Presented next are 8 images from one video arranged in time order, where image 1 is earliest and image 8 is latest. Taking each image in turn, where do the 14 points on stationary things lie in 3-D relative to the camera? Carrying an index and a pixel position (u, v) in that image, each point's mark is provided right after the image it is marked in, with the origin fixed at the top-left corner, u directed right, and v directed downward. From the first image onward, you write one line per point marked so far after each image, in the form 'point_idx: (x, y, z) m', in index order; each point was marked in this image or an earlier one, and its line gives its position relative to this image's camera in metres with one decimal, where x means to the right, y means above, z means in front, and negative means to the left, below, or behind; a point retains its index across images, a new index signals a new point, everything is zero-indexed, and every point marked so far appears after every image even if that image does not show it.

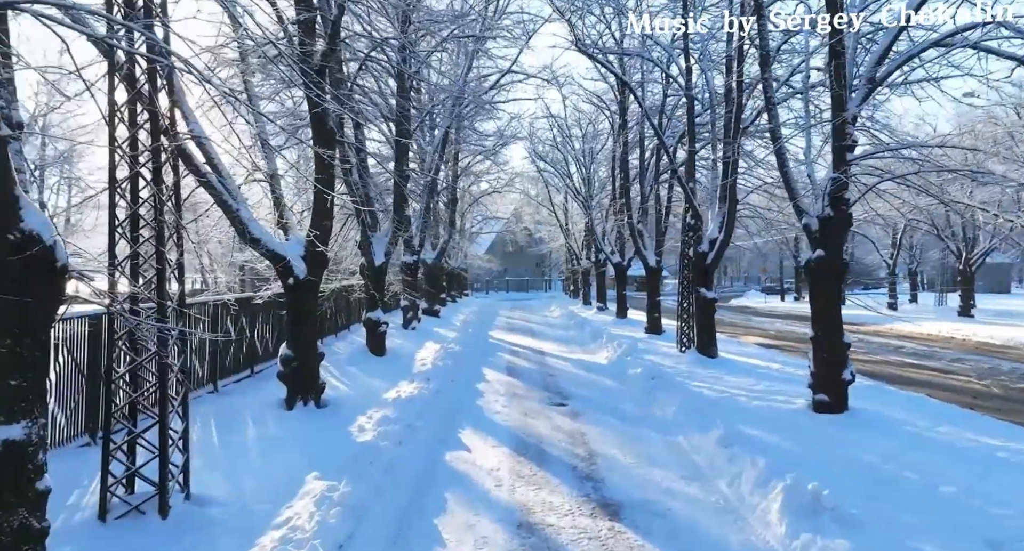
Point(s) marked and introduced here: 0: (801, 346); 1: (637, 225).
0: (+8.6, -2.1, +18.4) m
1: (+3.7, +1.5, +18.1) m
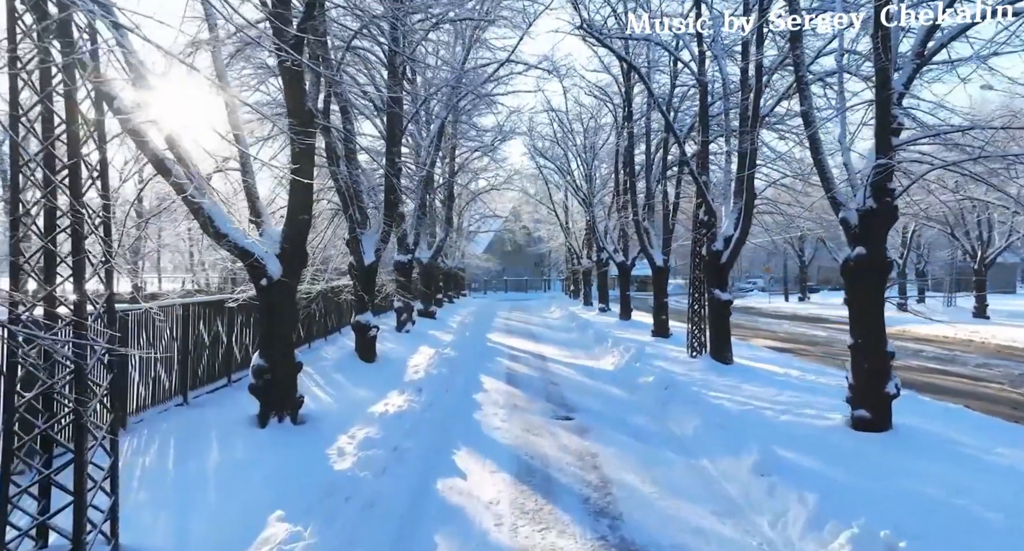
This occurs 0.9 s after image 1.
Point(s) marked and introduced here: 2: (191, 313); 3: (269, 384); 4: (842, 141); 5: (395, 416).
0: (+8.6, -2.1, +17.6) m
1: (+3.6, +1.5, +17.2) m
2: (-4.7, -0.5, +9.1) m
3: (-2.8, -1.2, +7.1) m
4: (+3.9, +1.6, +7.4) m
5: (-1.4, -1.7, +7.5) m
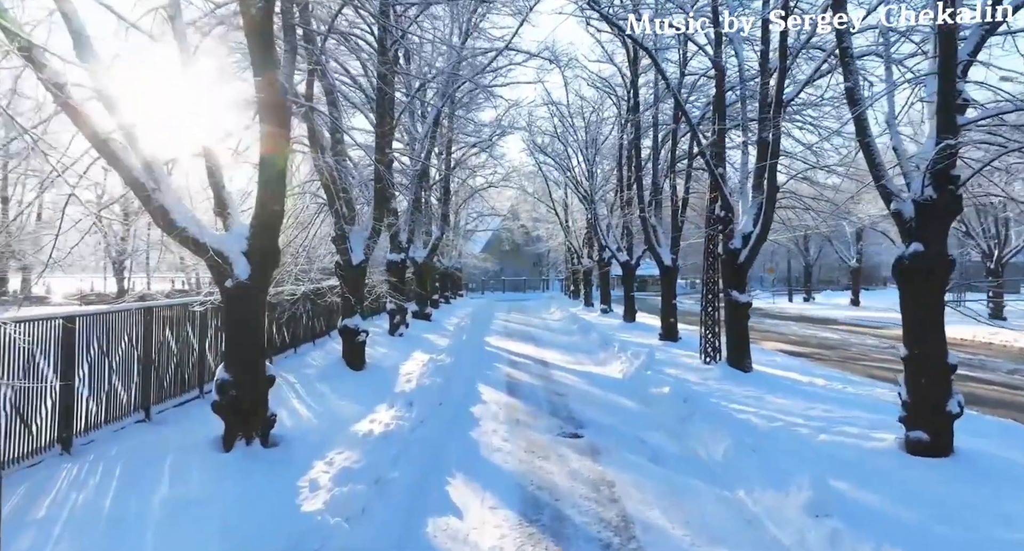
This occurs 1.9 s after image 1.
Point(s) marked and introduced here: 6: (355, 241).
0: (+8.6, -2.1, +16.7) m
1: (+3.6, +1.5, +16.3) m
2: (-4.7, -0.5, +8.1) m
3: (-2.7, -1.2, +6.1) m
4: (+4.0, +1.6, +6.5) m
5: (-1.4, -1.7, +6.6) m
6: (-2.9, +0.6, +11.3) m
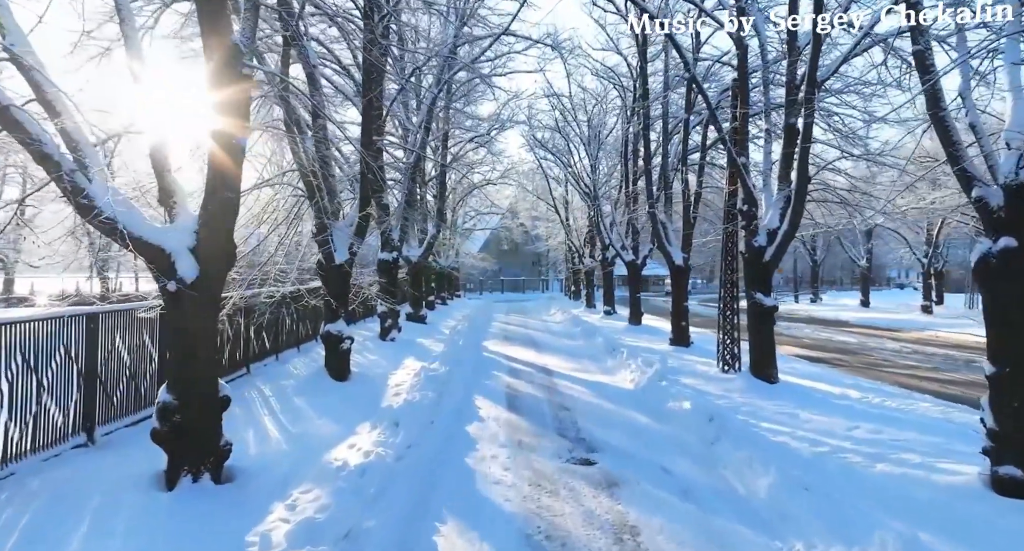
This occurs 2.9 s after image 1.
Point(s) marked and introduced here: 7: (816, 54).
0: (+8.6, -2.1, +15.6) m
1: (+3.6, +1.5, +15.2) m
2: (-4.7, -0.6, +7.1) m
3: (-2.7, -1.2, +5.1) m
4: (+4.0, +1.6, +5.4) m
5: (-1.4, -1.7, +5.5) m
6: (-2.8, +0.6, +10.2) m
7: (+4.4, +3.2, +9.0) m
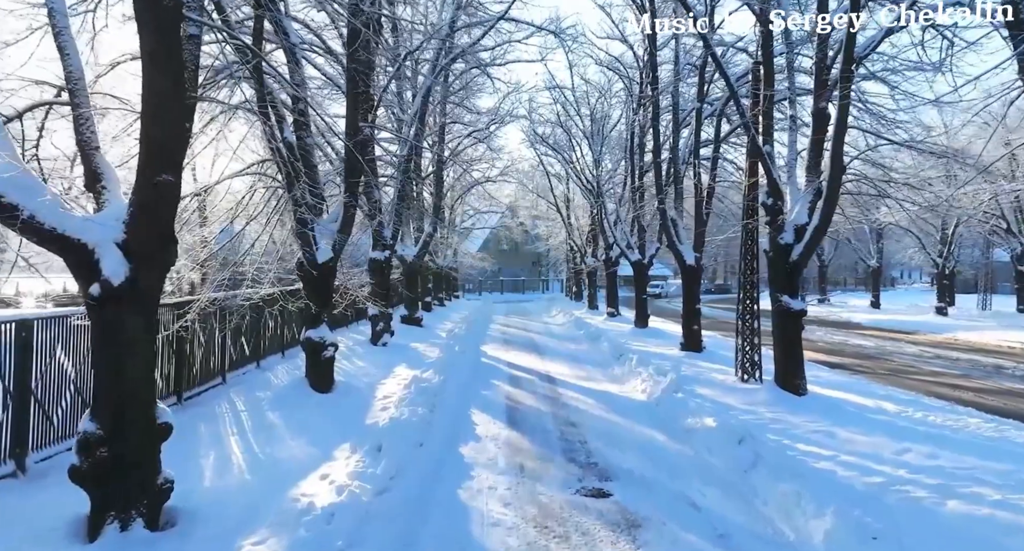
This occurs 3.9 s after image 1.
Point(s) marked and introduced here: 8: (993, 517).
0: (+8.6, -2.1, +14.7) m
1: (+3.6, +1.4, +14.3) m
2: (-4.7, -0.6, +6.1) m
3: (-2.7, -1.3, +4.1) m
4: (+4.0, +1.6, +4.5) m
5: (-1.4, -1.7, +4.5) m
6: (-2.8, +0.6, +9.2) m
7: (+4.4, +3.2, +8.1) m
8: (+3.6, -1.8, +4.6) m
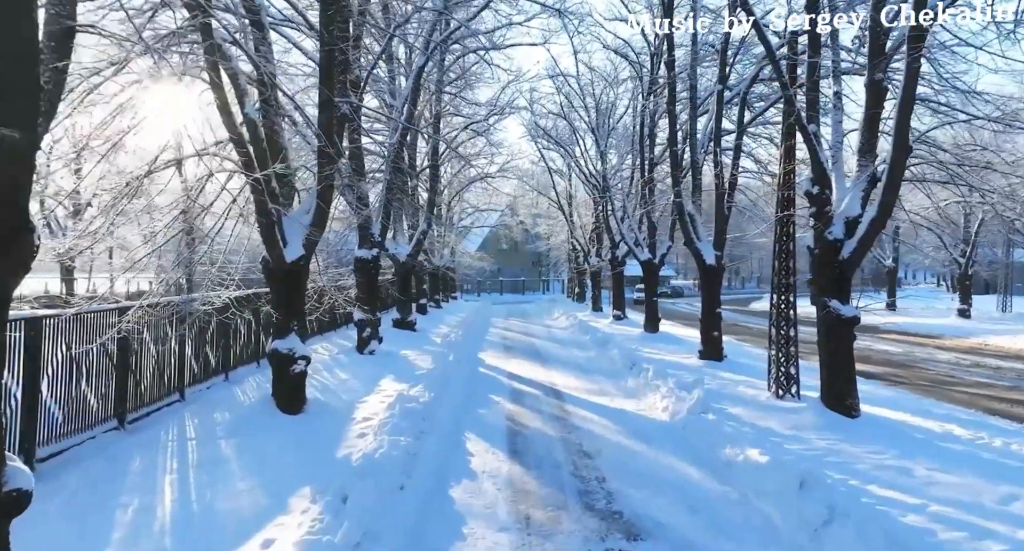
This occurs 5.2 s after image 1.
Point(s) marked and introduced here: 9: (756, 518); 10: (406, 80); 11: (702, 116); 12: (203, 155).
0: (+8.6, -2.2, +13.4) m
1: (+3.6, +1.4, +13.0) m
2: (-4.6, -0.6, +4.8) m
3: (-2.7, -1.3, +2.8) m
4: (+4.0, +1.6, +3.2) m
5: (-1.3, -1.7, +3.2) m
6: (-2.8, +0.6, +7.9) m
7: (+4.5, +3.2, +6.8) m
8: (+3.6, -1.8, +3.3) m
9: (+2.0, -1.9, +5.0) m
10: (-2.4, +4.4, +14.1) m
11: (+4.2, +3.5, +13.6) m
12: (-3.6, +1.4, +7.0) m
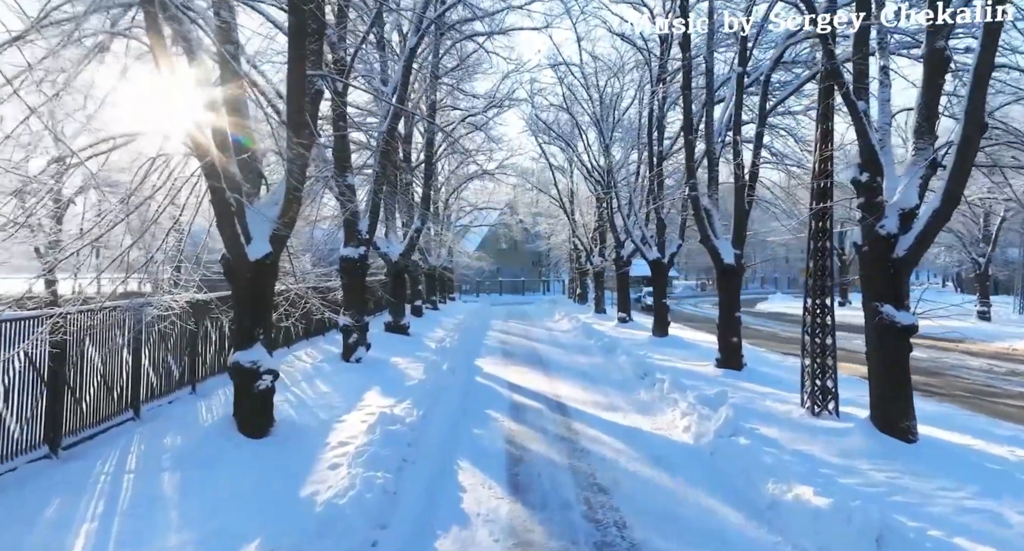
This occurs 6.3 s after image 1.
0: (+8.6, -2.2, +12.3) m
1: (+3.6, +1.4, +11.9) m
2: (-4.6, -0.6, +3.7) m
3: (-2.7, -1.3, +1.7) m
4: (+4.0, +1.6, +2.1) m
5: (-1.3, -1.8, +2.1) m
6: (-2.8, +0.6, +6.8) m
7: (+4.5, +3.2, +5.7) m
8: (+3.6, -1.8, +2.2) m
9: (+2.0, -2.0, +4.0) m
10: (-2.4, +4.4, +13.0) m
11: (+4.2, +3.5, +12.6) m
12: (-3.5, +1.4, +6.0) m
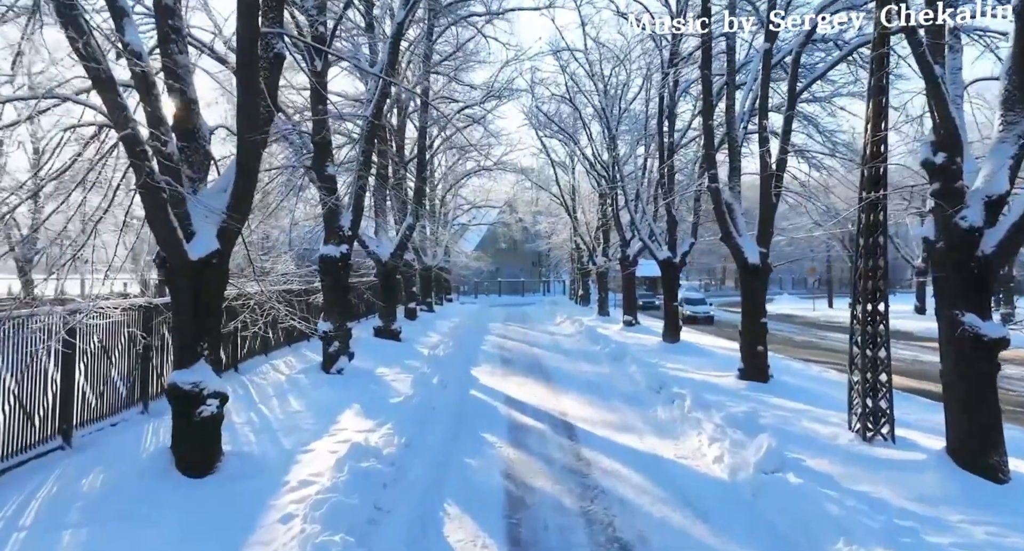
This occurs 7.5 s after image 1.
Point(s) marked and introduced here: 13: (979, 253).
0: (+8.6, -2.2, +11.1) m
1: (+3.6, +1.4, +10.7) m
2: (-4.6, -0.6, +2.5) m
3: (-2.7, -1.3, +0.5) m
4: (+4.0, +1.5, +0.9) m
5: (-1.3, -1.8, +0.9) m
6: (-2.8, +0.5, +5.6) m
7: (+4.5, +3.2, +4.5) m
8: (+3.6, -1.8, +1.0) m
9: (+2.0, -2.0, +2.8) m
10: (-2.4, +4.4, +11.8) m
11: (+4.2, +3.5, +11.4) m
12: (-3.6, +1.3, +4.8) m
13: (+4.1, +0.2, +5.4) m
